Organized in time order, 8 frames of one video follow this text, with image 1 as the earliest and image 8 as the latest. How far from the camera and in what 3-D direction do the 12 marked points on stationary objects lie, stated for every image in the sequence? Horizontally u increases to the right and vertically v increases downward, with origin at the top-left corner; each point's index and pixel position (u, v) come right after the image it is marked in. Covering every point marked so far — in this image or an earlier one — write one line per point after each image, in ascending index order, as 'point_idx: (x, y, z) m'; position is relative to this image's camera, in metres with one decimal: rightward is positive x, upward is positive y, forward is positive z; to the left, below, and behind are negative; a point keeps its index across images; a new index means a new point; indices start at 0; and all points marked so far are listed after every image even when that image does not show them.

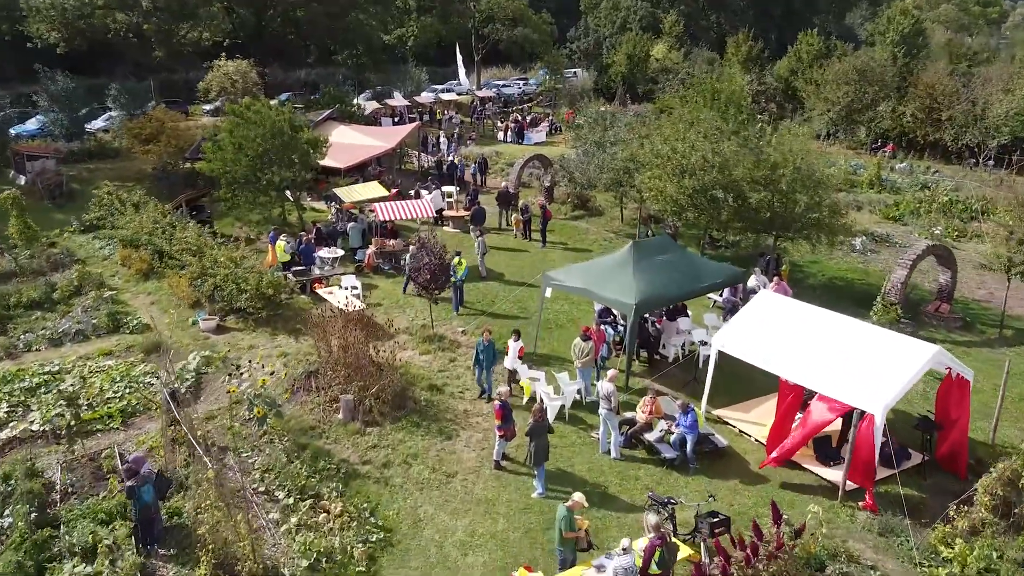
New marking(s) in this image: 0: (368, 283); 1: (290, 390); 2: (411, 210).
0: (-3.4, +0.1, +18.0) m
1: (-3.7, -1.7, +12.6) m
2: (-2.7, +1.9, +19.0) m
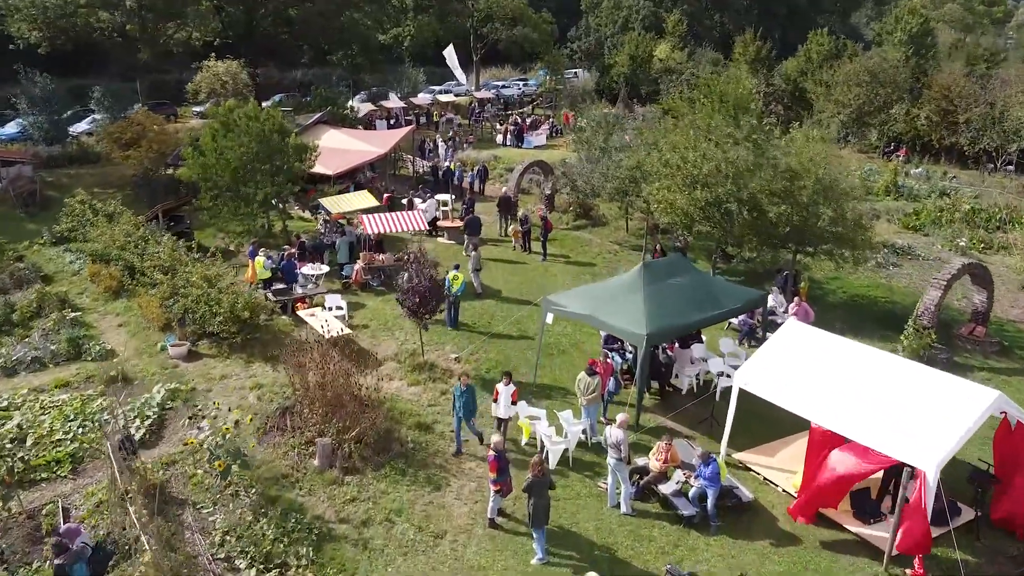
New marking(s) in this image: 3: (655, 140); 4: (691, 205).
0: (-3.4, -0.3, +16.7) m
1: (-3.7, -2.1, +11.3) m
2: (-2.7, +1.5, +17.8) m
3: (+3.7, +3.9, +19.8) m
4: (+3.8, +1.8, +16.3) m
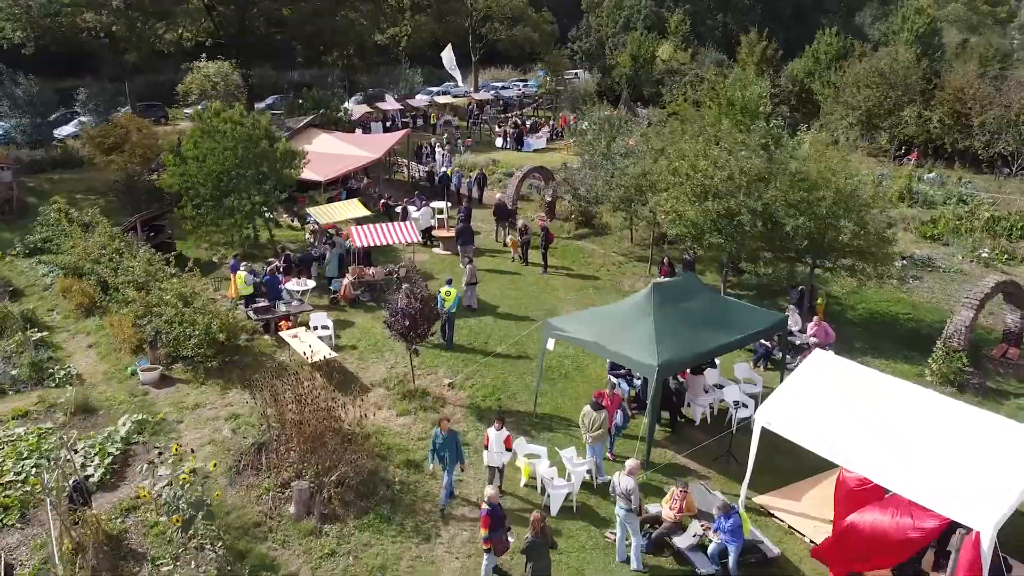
0: (-3.5, -0.6, +15.7) m
1: (-3.8, -2.5, +10.3) m
2: (-2.8, +1.2, +16.7) m
3: (+3.7, +3.5, +18.7) m
4: (+3.8, +1.4, +15.3) m
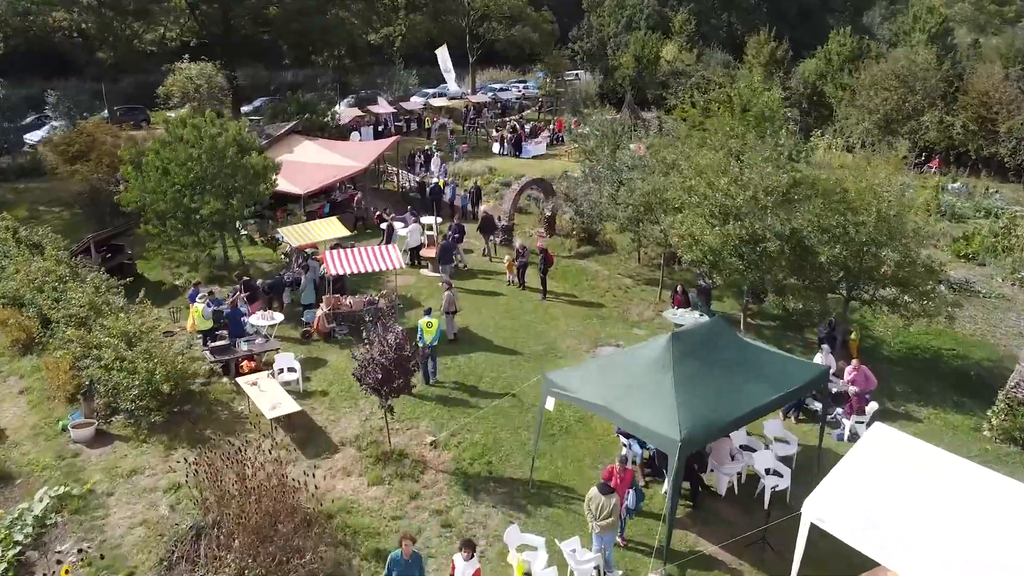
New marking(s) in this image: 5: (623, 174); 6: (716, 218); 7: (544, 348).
0: (-3.6, -1.3, +13.8) m
1: (-3.9, -3.1, +8.5) m
2: (-2.9, +0.6, +14.9) m
3: (+3.6, +2.9, +16.9) m
4: (+3.7, +0.8, +13.4) m
5: (+2.7, +2.8, +18.8) m
6: (+3.7, +1.3, +13.7) m
7: (+0.6, -1.2, +14.6) m
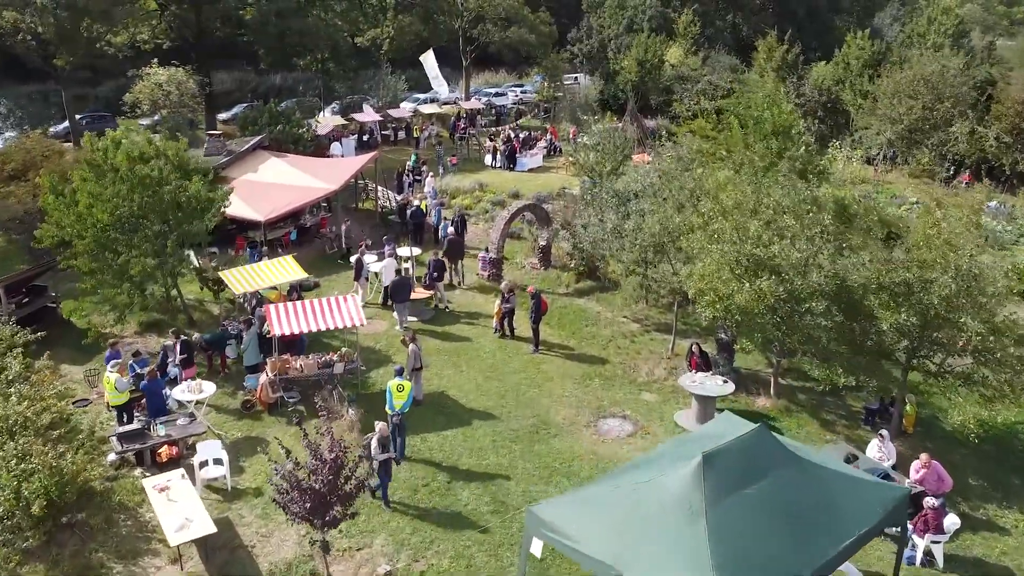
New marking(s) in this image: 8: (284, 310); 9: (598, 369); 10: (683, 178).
0: (-3.8, -2.2, +11.3) m
1: (-4.1, -4.1, +5.9) m
2: (-3.1, -0.4, +12.4) m
3: (+3.3, +1.9, +14.4) m
4: (+3.4, -0.2, +10.9) m
5: (+2.5, +1.9, +16.3) m
6: (+3.4, +0.3, +11.2) m
7: (+0.4, -2.1, +12.1) m
8: (-3.6, -0.3, +12.2) m
9: (+1.6, -1.5, +13.8) m
10: (+3.5, +2.1, +15.4) m
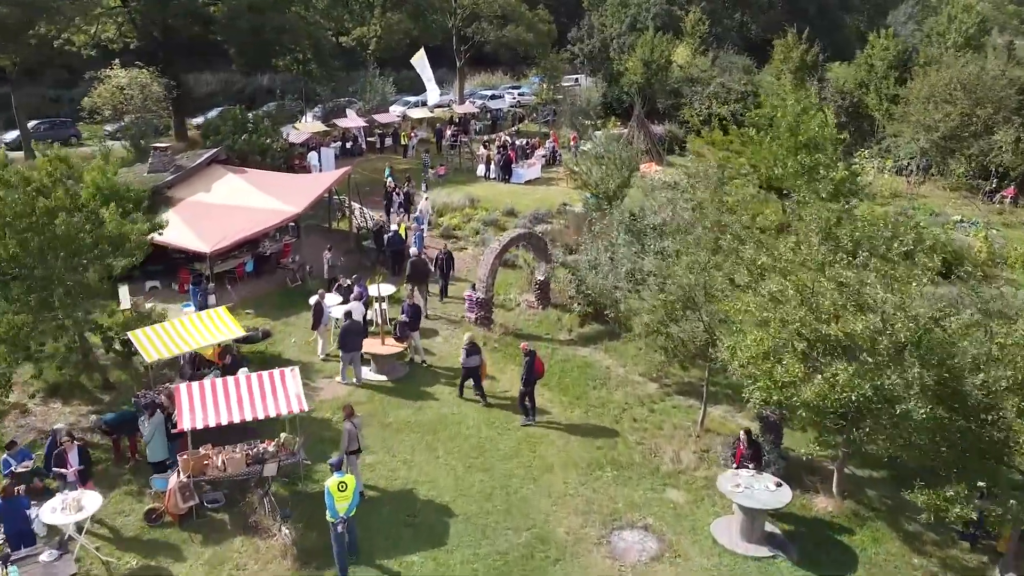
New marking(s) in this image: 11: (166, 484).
0: (-4.0, -3.1, +8.4) m
1: (-4.3, -5.0, +3.1) m
2: (-3.3, -1.3, +9.5) m
3: (+3.2, +1.0, +11.5) m
4: (+3.3, -1.0, +8.0) m
5: (+2.3, +1.0, +13.5) m
6: (+3.3, -0.6, +8.3) m
7: (+0.2, -3.0, +9.2) m
8: (-3.8, -1.2, +9.4) m
9: (+1.4, -2.4, +10.9) m
10: (+3.3, +1.2, +12.6) m
11: (-4.2, -2.4, +9.2) m
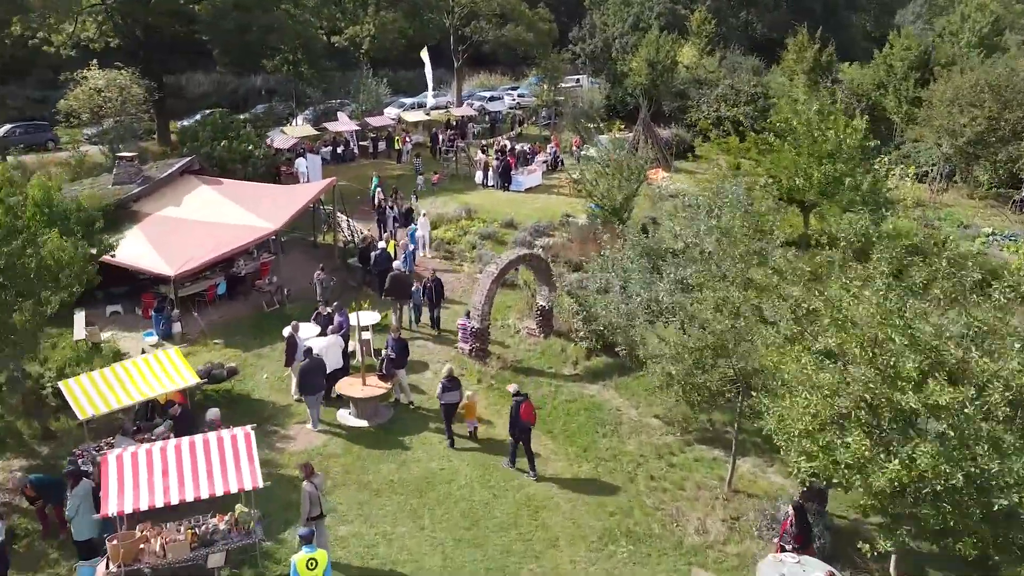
0: (-4.0, -3.6, +6.9) m
1: (-4.3, -5.5, +1.5) m
2: (-3.3, -1.8, +7.9) m
3: (+3.1, +0.5, +10.0) m
4: (+3.3, -1.5, +6.5) m
5: (+2.3, +0.5, +11.9) m
6: (+3.3, -1.1, +6.7) m
7: (+0.2, -3.5, +7.7) m
8: (-3.8, -1.7, +7.8) m
9: (+1.4, -2.9, +9.4) m
10: (+3.3, +0.7, +11.0) m
11: (-4.3, -2.9, +7.7) m
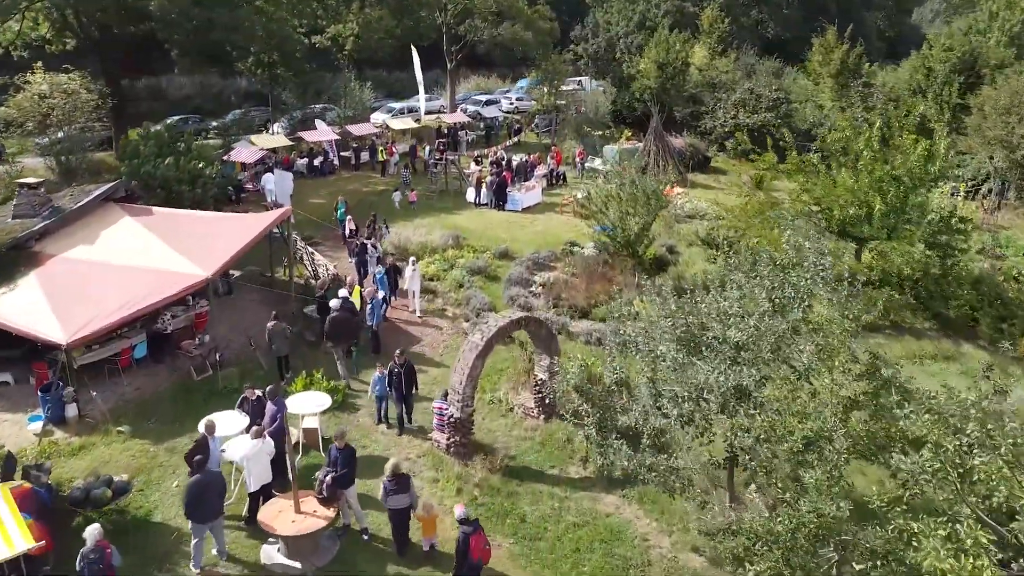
0: (-4.1, -4.6, +3.7) m
1: (-4.4, -6.5, -1.6) m
2: (-3.4, -2.8, +4.8) m
3: (+3.0, -0.5, +6.8) m
4: (+3.1, -2.6, +3.3) m
5: (+2.2, -0.6, +8.7) m
6: (+3.1, -2.1, +3.6) m
7: (+0.1, -4.5, +4.5) m
8: (-3.9, -2.8, +4.7) m
9: (+1.3, -3.9, +6.2) m
10: (+3.2, -0.3, +7.9) m
11: (-4.4, -3.9, +4.5) m
